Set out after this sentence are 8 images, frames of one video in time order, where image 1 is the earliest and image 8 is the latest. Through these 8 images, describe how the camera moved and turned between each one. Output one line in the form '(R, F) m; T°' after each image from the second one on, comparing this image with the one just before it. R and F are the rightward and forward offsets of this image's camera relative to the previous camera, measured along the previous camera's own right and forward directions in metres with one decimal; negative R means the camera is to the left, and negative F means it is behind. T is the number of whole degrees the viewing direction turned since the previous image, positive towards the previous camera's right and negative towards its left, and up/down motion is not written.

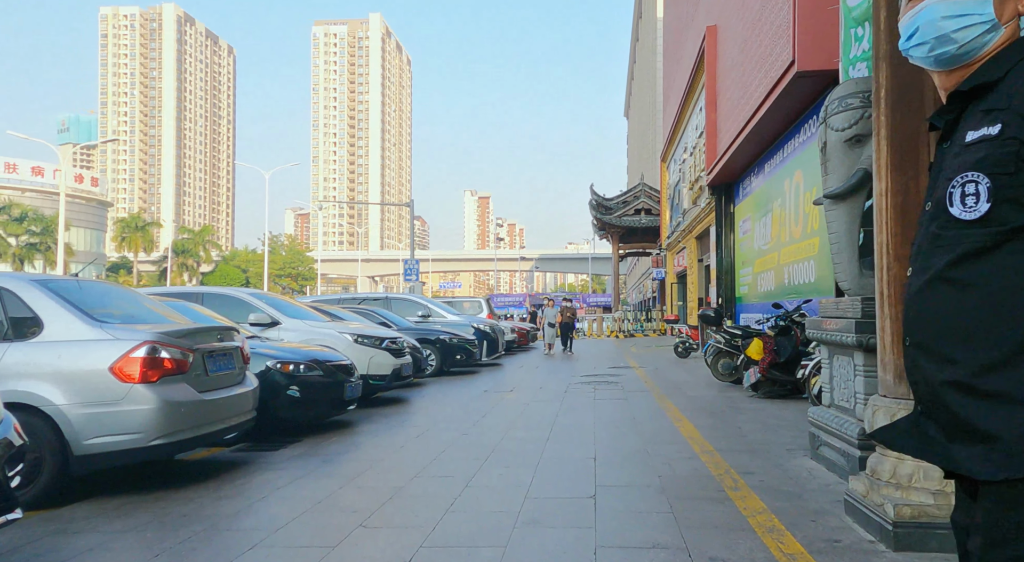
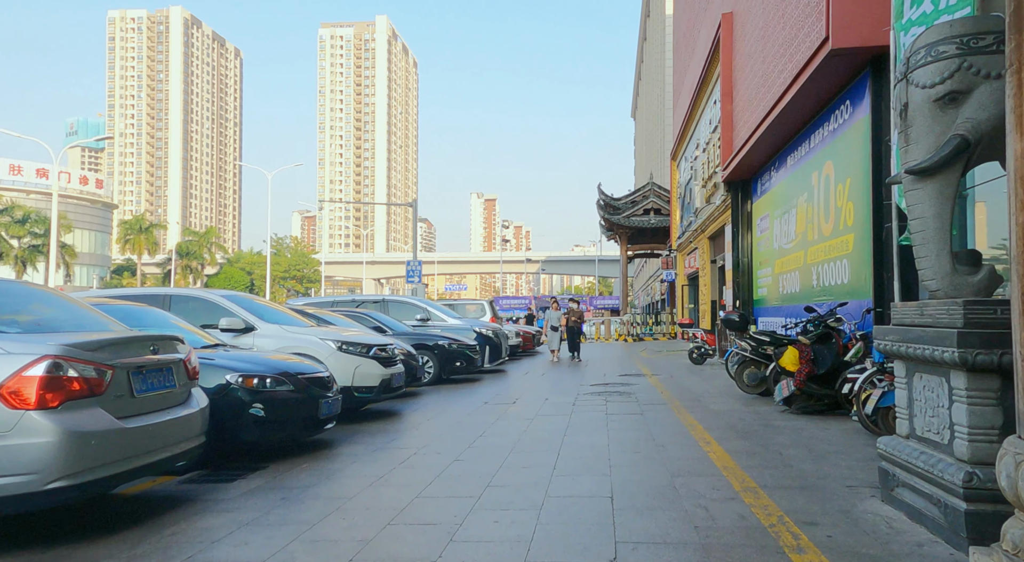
(+0.1, +1.0) m; -1°
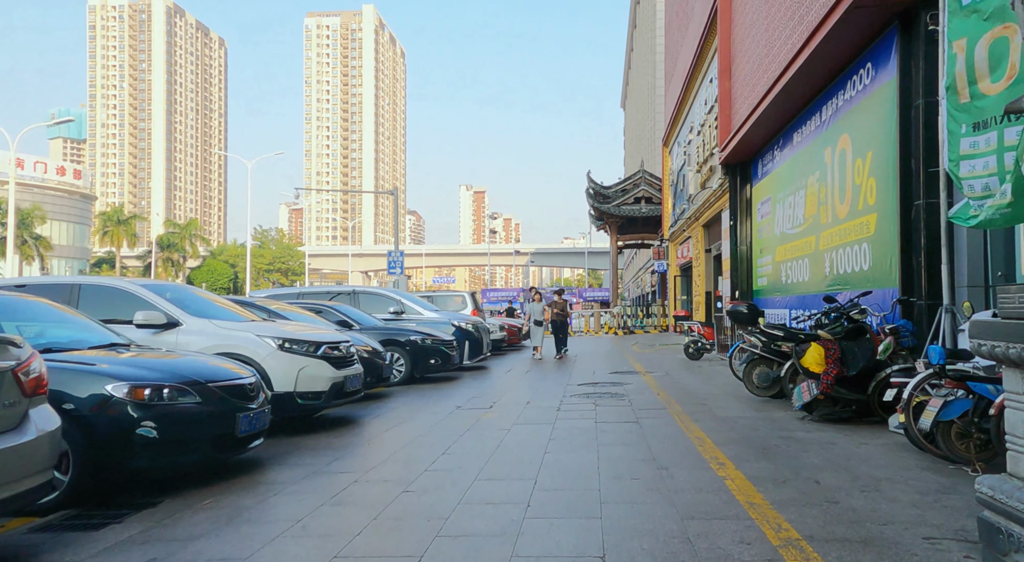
(+0.2, +1.3) m; +1°
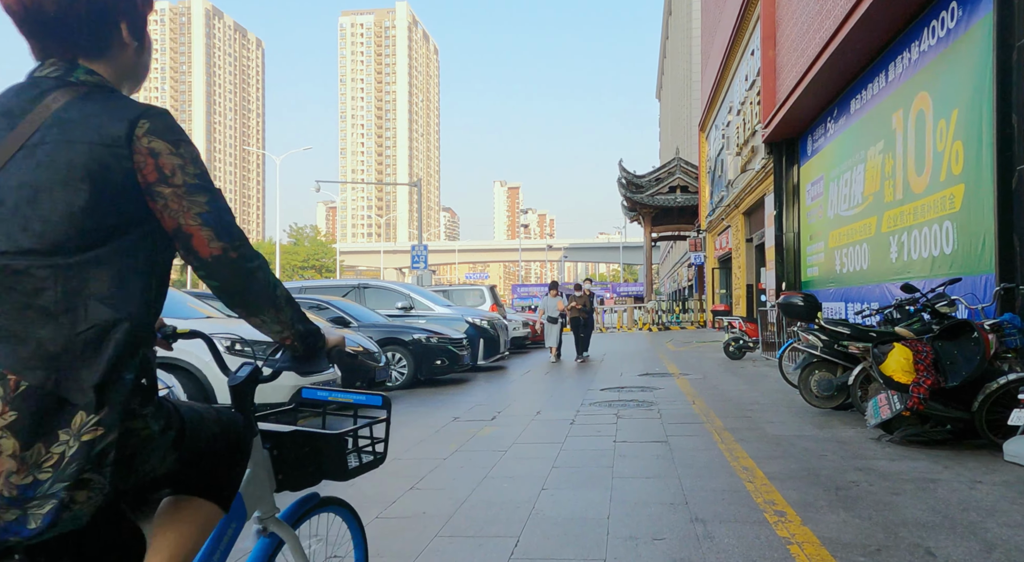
(+0.3, +1.4) m; -3°
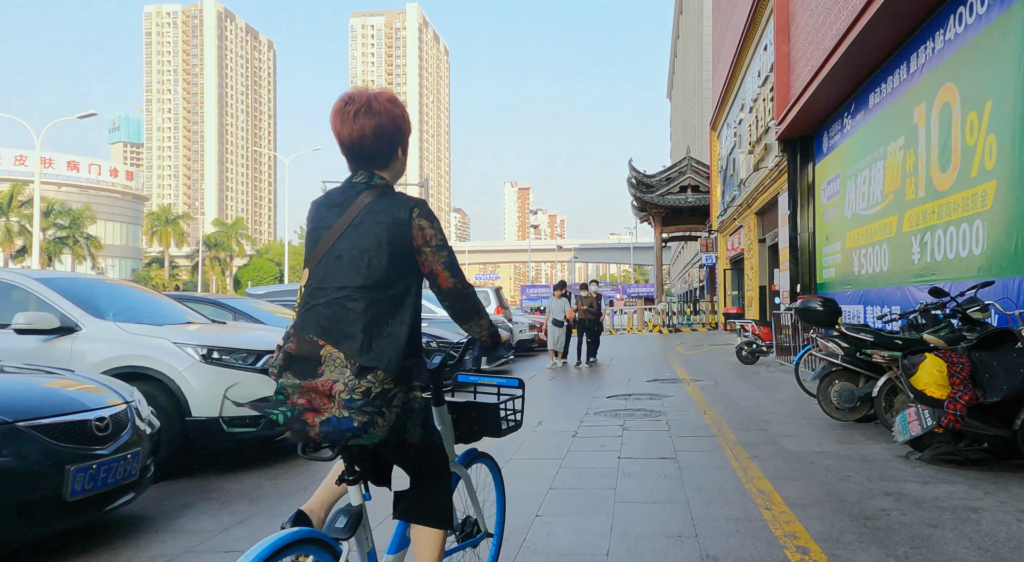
(+0.1, +0.4) m; -1°
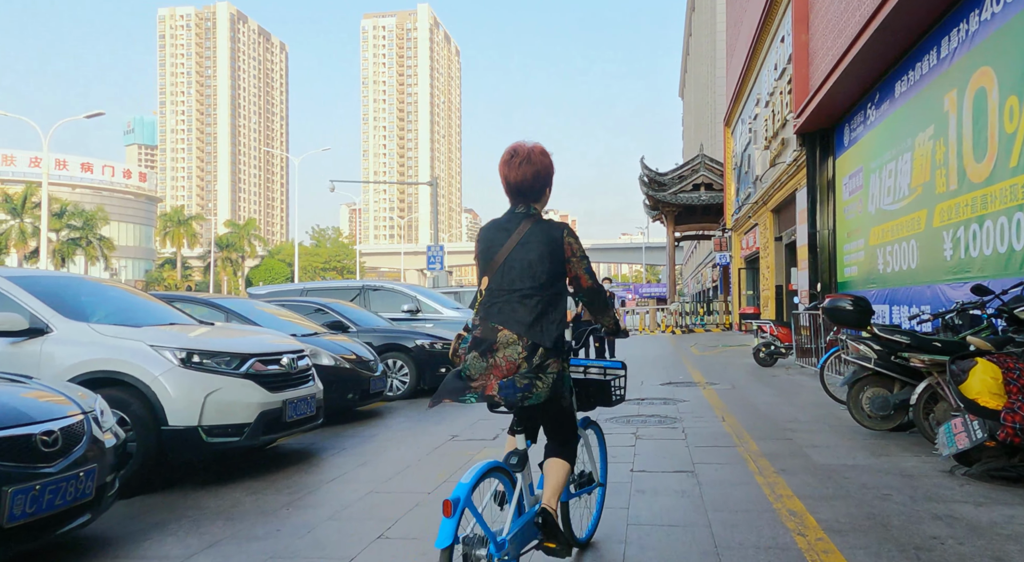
(+0.1, +0.4) m; -1°
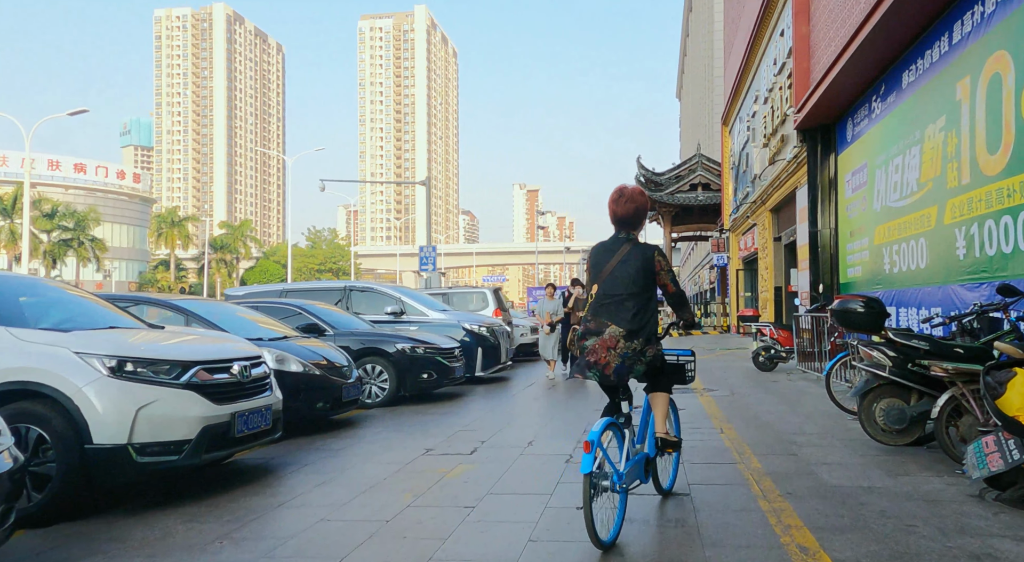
(+0.2, +0.6) m; 0°
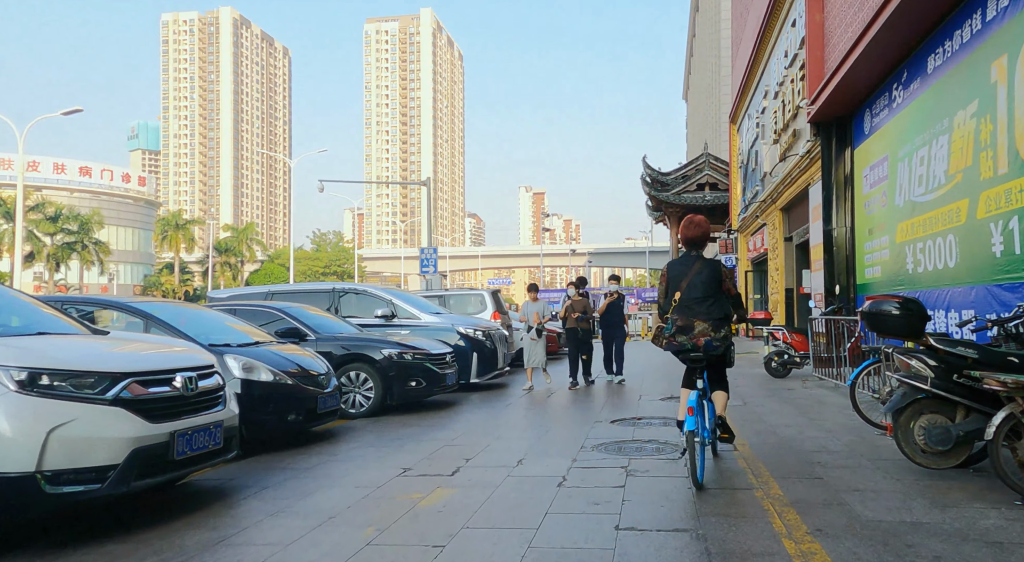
(+0.2, +0.7) m; -1°
